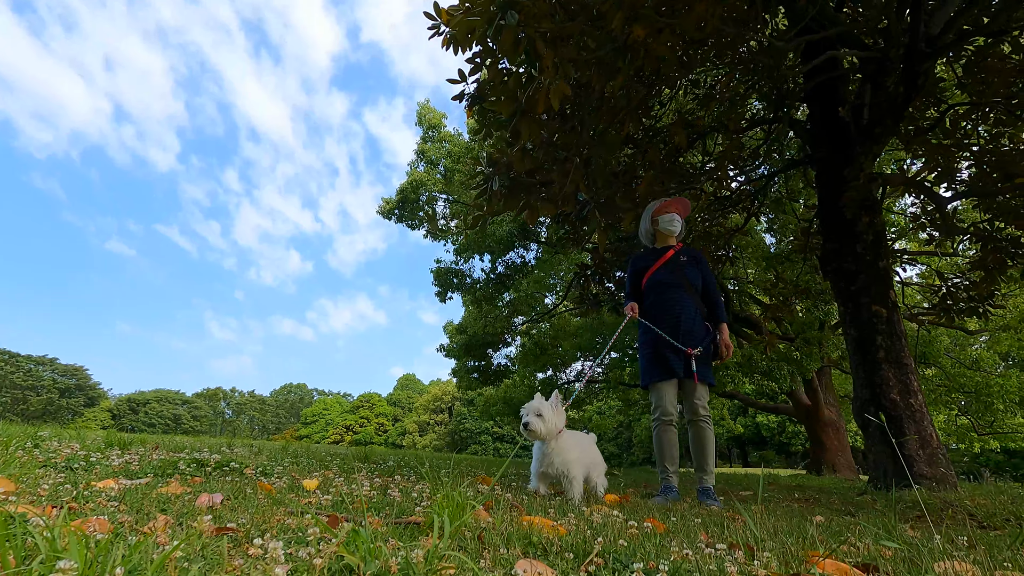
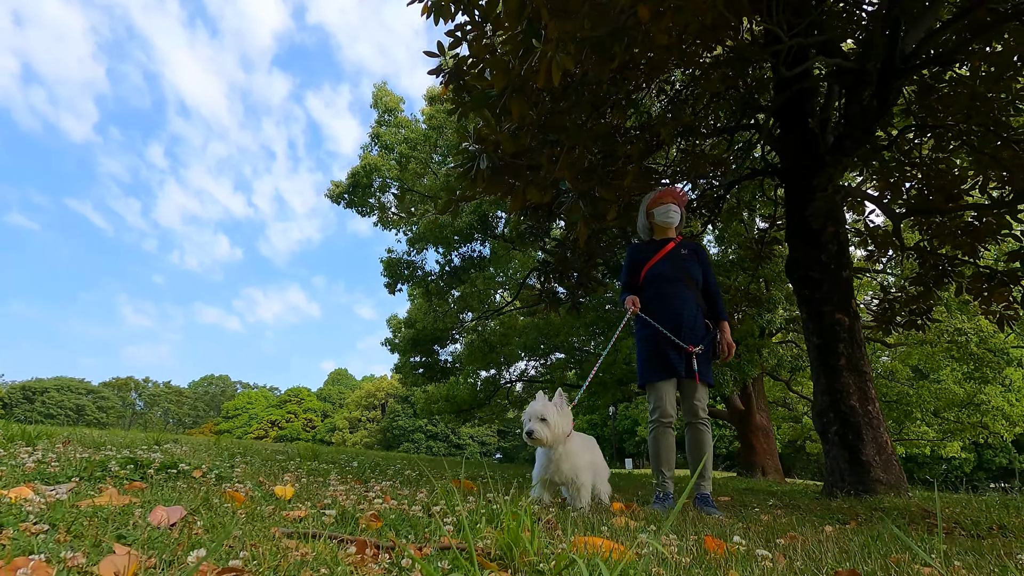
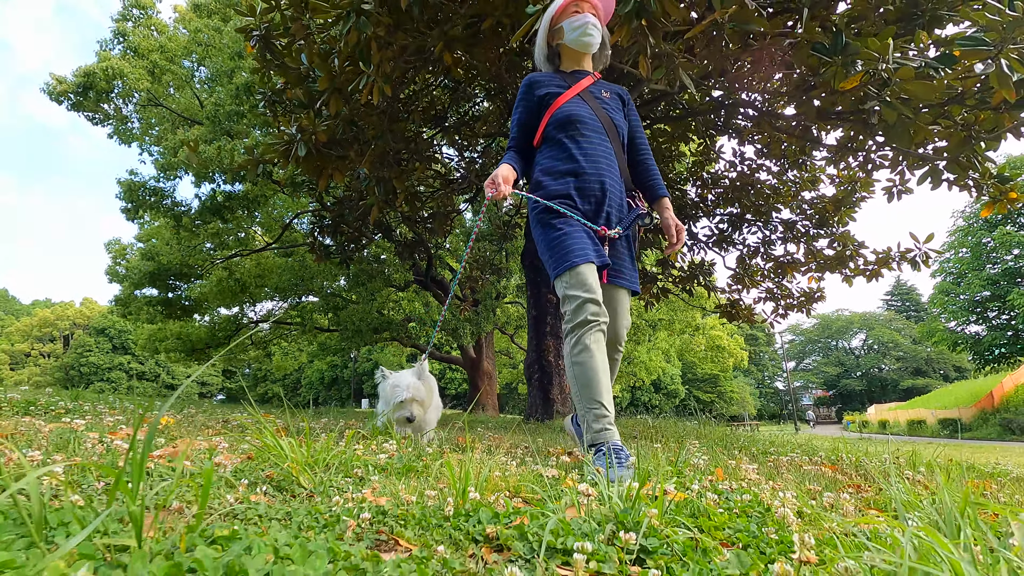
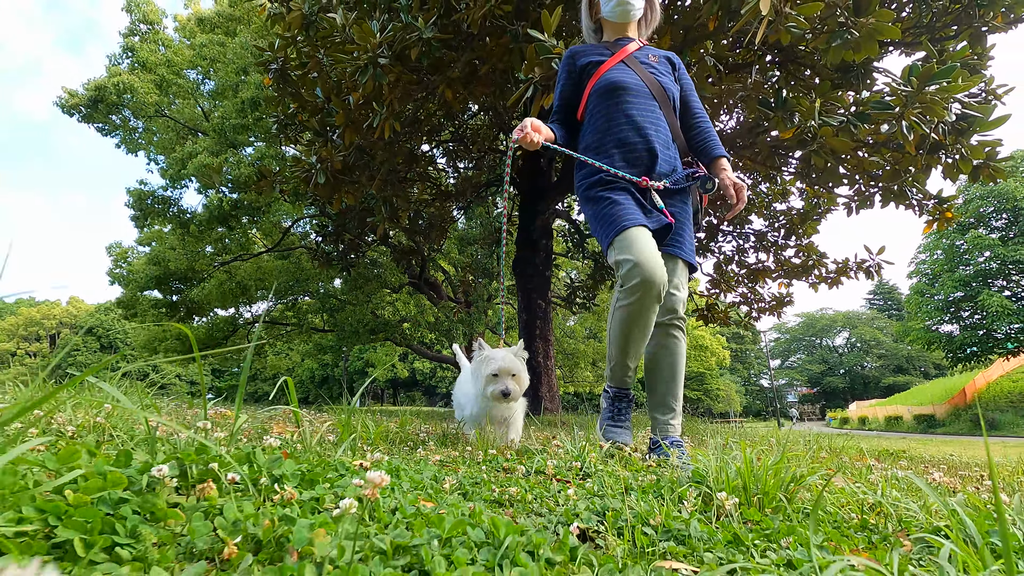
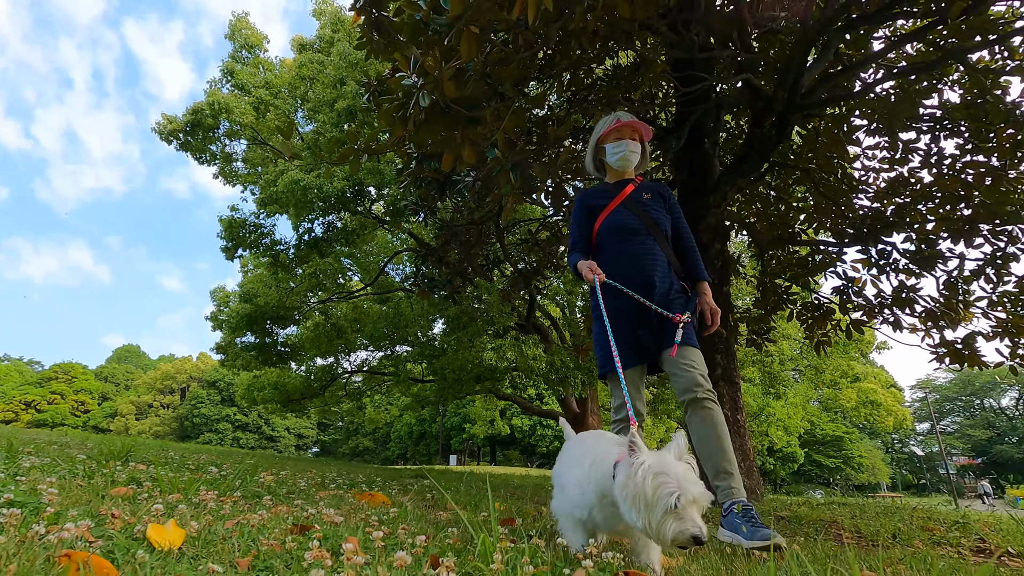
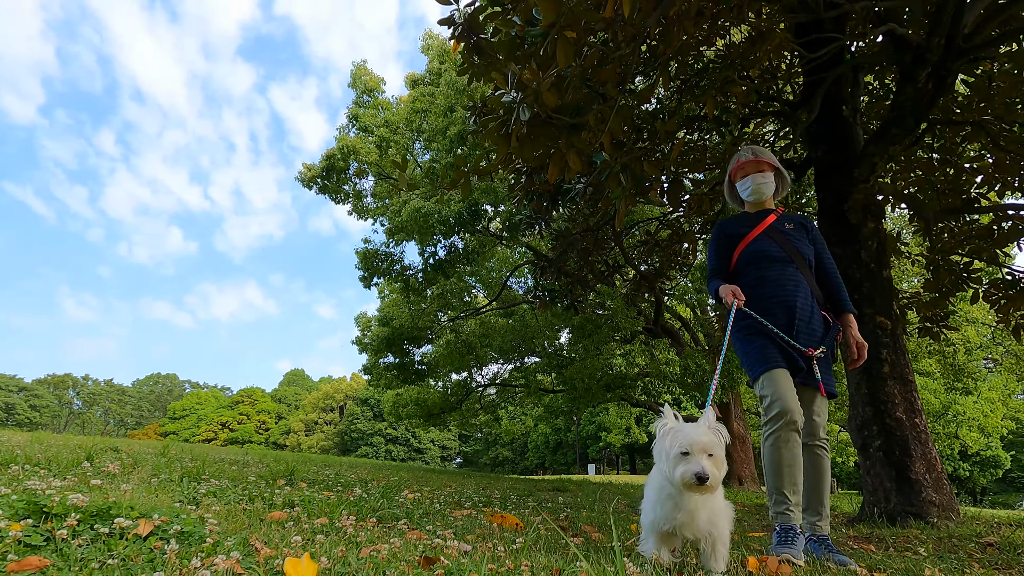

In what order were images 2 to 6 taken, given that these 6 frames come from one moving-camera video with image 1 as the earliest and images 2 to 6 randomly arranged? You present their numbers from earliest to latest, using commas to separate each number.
2, 6, 5, 3, 4
